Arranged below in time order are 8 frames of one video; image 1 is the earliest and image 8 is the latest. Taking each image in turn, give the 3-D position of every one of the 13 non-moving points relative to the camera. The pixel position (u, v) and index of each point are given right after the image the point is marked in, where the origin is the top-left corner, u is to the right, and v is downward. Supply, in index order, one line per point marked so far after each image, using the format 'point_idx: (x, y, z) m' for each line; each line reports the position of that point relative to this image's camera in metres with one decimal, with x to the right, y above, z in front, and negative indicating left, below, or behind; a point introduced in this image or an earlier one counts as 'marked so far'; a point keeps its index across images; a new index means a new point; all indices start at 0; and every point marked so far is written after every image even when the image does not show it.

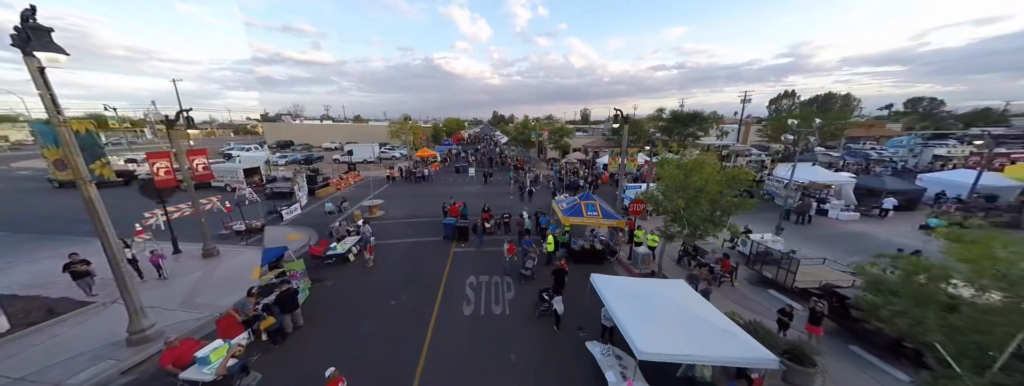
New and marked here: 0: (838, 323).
0: (+9.2, -3.5, +7.4) m
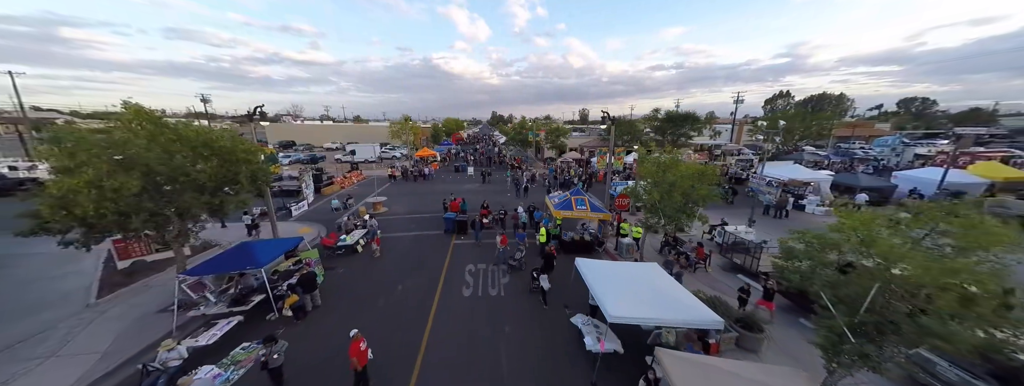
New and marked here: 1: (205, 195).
0: (+9.0, -3.3, +8.4) m
1: (-9.6, 0.0, +8.3) m
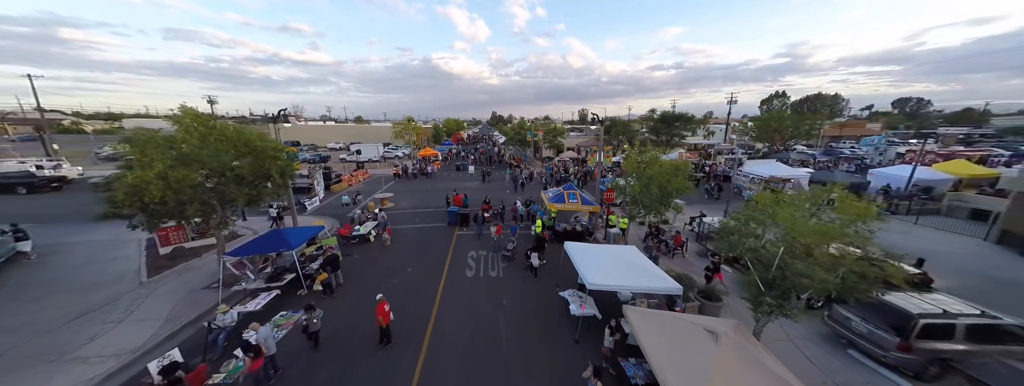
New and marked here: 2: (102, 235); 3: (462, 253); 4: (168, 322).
0: (+8.9, -3.0, +9.7) m
1: (-9.7, +0.2, +9.6) m
2: (-21.4, -2.1, +13.5) m
3: (-2.4, -2.9, +12.7) m
4: (-10.5, -3.9, +8.0) m
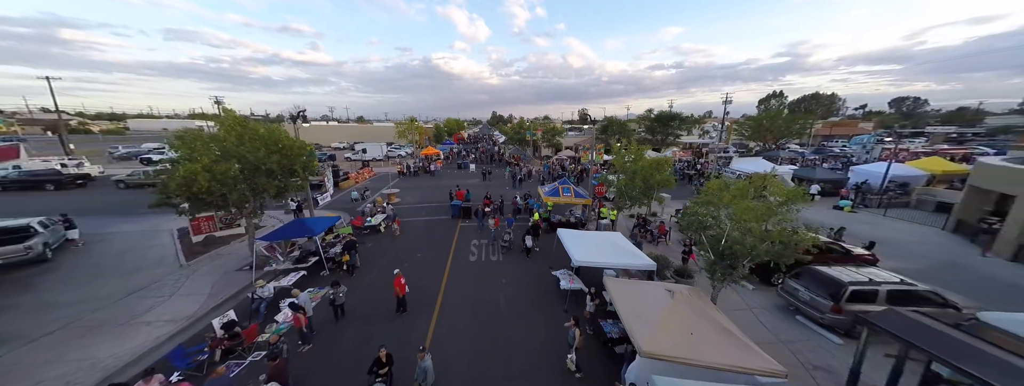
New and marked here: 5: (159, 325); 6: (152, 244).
0: (+8.8, -2.6, +11.0) m
1: (-9.8, +0.5, +10.8) m
2: (-21.4, -1.8, +14.7) m
3: (-2.5, -2.6, +13.9) m
4: (-10.6, -3.6, +9.3) m
5: (-10.6, -3.9, +7.9) m
6: (-17.6, -2.5, +12.8) m
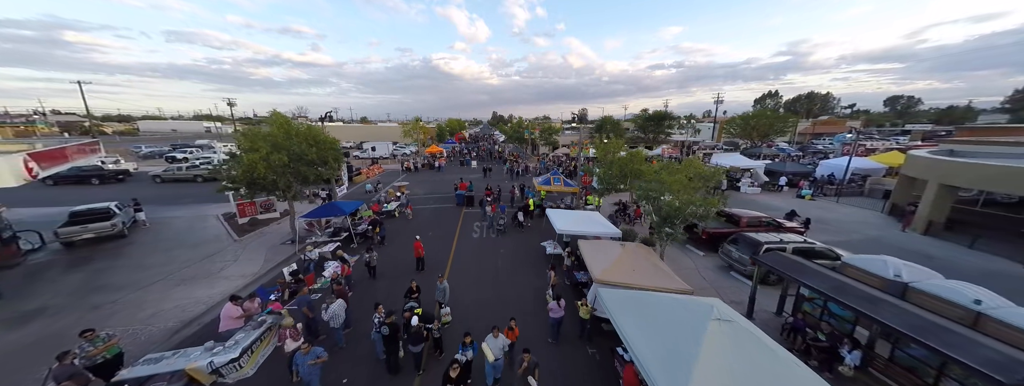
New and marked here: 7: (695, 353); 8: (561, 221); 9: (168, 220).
0: (+8.6, -1.9, +13.2) m
1: (-10.0, +1.2, +13.1) m
2: (-21.6, -1.2, +17.1) m
3: (-2.6, -1.9, +16.2) m
4: (-10.7, -3.0, +11.6) m
5: (-10.8, -3.3, +10.2) m
6: (-17.7, -1.9, +15.1) m
7: (+3.5, -2.9, +4.3) m
8: (+2.2, -1.3, +11.9) m
9: (-20.6, -1.6, +15.8) m
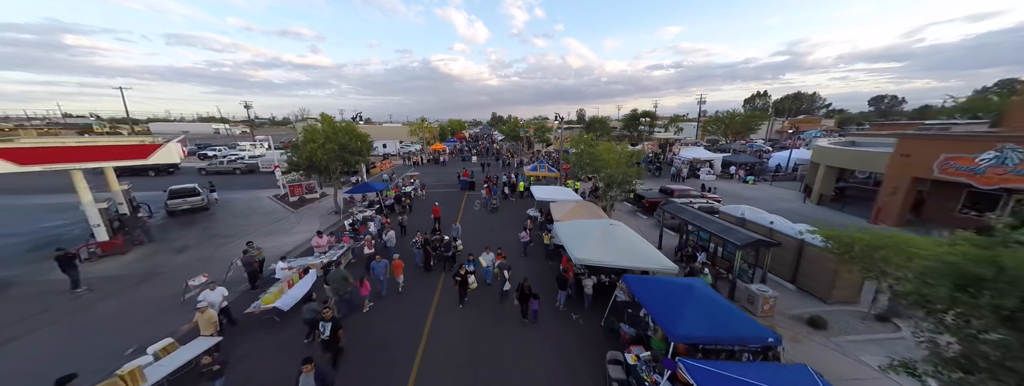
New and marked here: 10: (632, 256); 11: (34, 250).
0: (+8.1, -0.7, +17.3) m
1: (-10.5, +2.4, +17.2) m
2: (-22.1, -0.1, +21.2) m
3: (-3.1, -0.7, +20.3) m
4: (-11.2, -1.8, +15.6) m
5: (-11.3, -2.1, +14.3) m
6: (-18.2, -0.8, +19.2) m
7: (+3.0, -1.6, +8.4) m
8: (+1.7, 0.0, +16.0) m
9: (-21.1, -0.5, +19.9) m
10: (+3.7, -1.9, +8.1) m
11: (-21.4, -2.6, +11.8) m
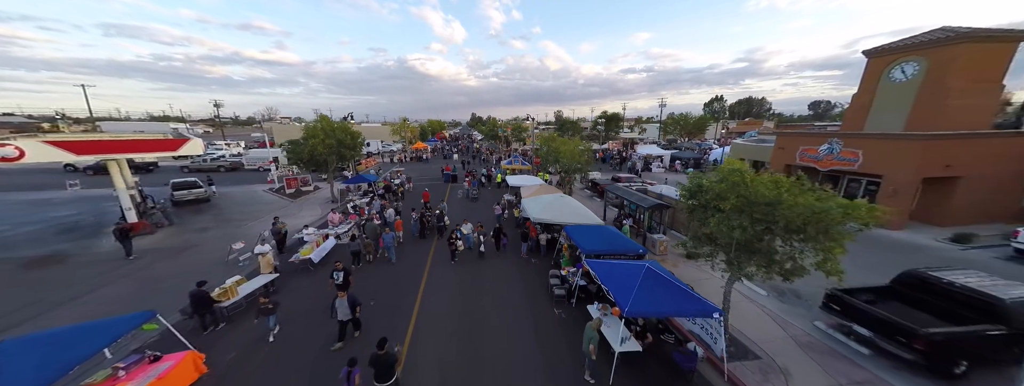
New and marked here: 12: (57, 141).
0: (+6.4, +0.3, +21.0) m
1: (-12.2, +3.0, +19.5) m
2: (-24.1, +0.3, +22.5) m
3: (-5.1, 0.0, +23.1) m
4: (-12.8, -1.1, +17.9) m
5: (-12.7, -1.4, +16.5) m
6: (-20.1, -0.2, +20.9) m
7: (+1.9, -0.7, +11.7) m
8: (0.0, +0.8, +19.1) m
9: (-23.0, 0.0, +21.3) m
10: (+2.7, -1.0, +11.4) m
11: (-22.6, -2.0, +13.2) m
12: (-18.2, +2.1, +10.6) m
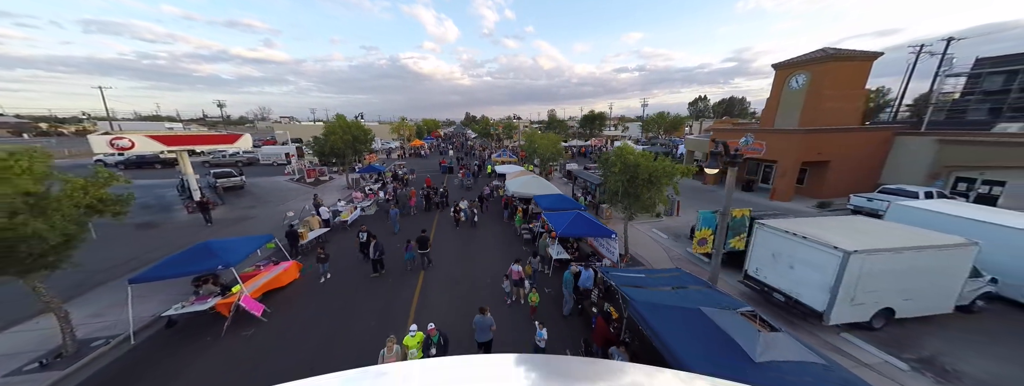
0: (+5.3, +1.5, +25.0) m
1: (-13.3, +4.1, +23.1) m
2: (-25.2, +1.3, +25.9) m
3: (-6.3, +1.2, +26.9) m
4: (-13.8, -0.1, +21.5) m
5: (-13.7, -0.4, +20.1) m
6: (-21.2, +0.7, +24.4) m
7: (+1.0, +0.4, +15.7) m
8: (-1.1, +2.0, +23.0) m
9: (-24.1, +1.0, +24.7) m
10: (+1.7, +0.2, +15.3) m
11: (-23.6, -1.1, +16.6) m
12: (-19.2, +3.1, +14.1) m
